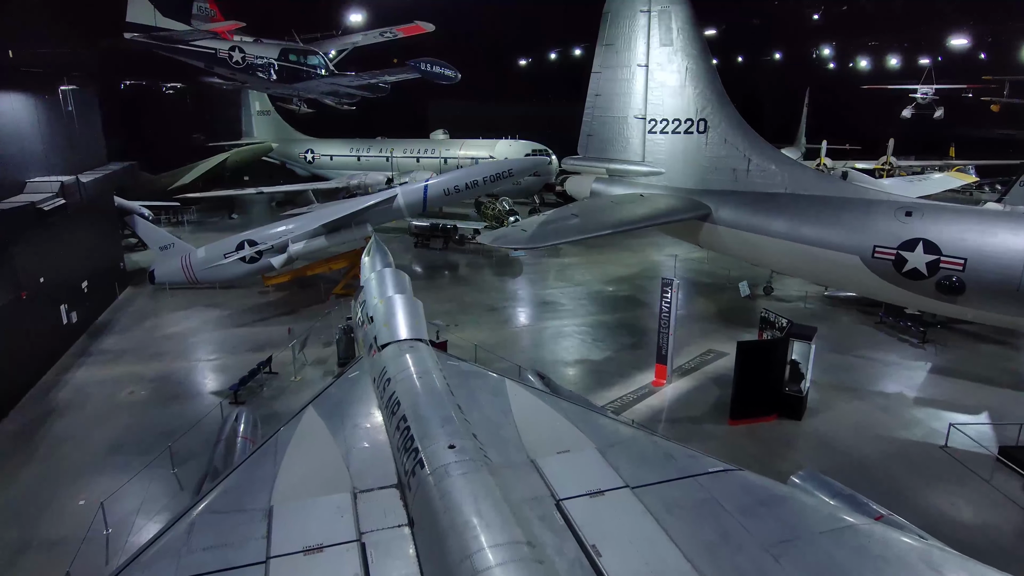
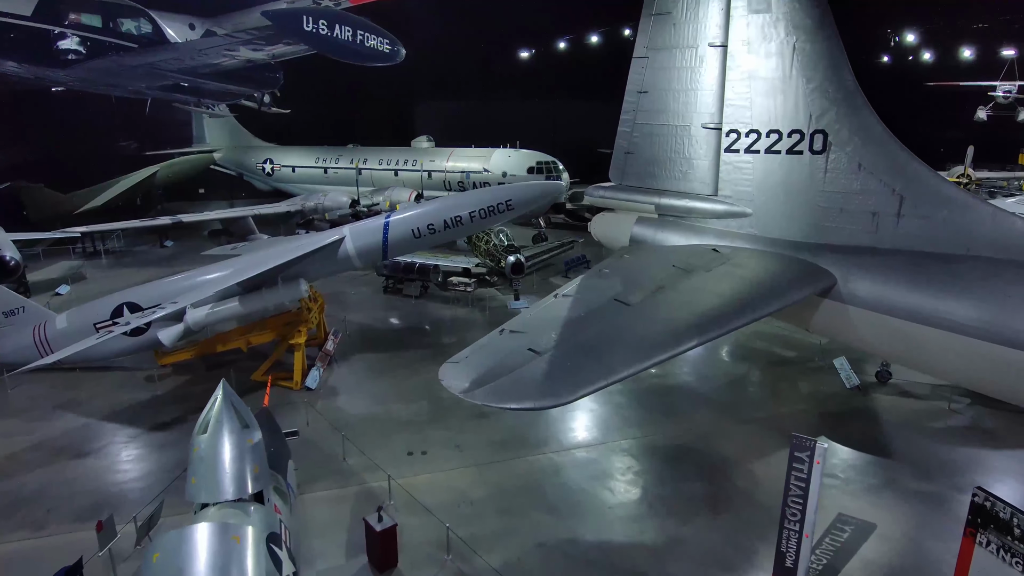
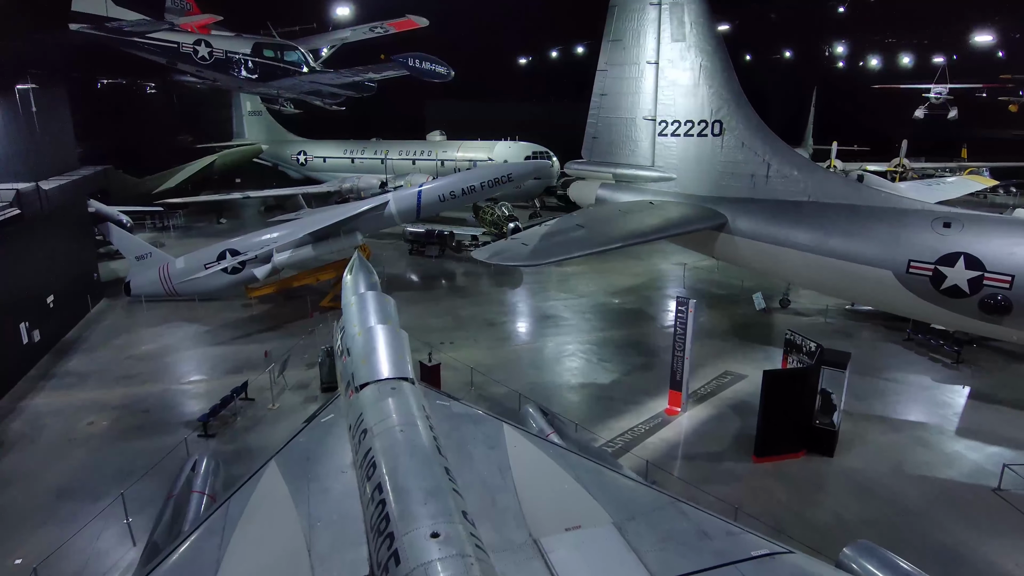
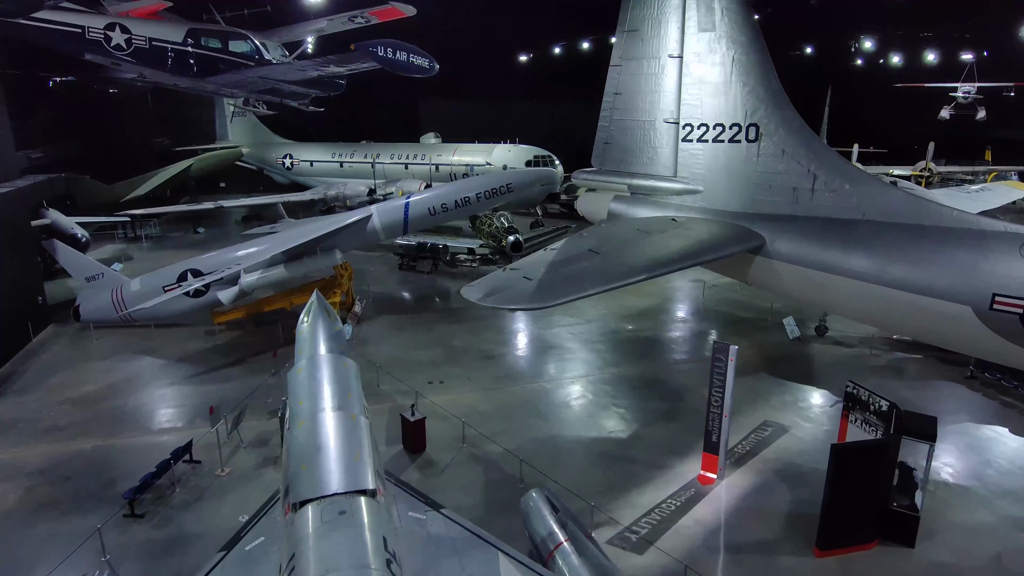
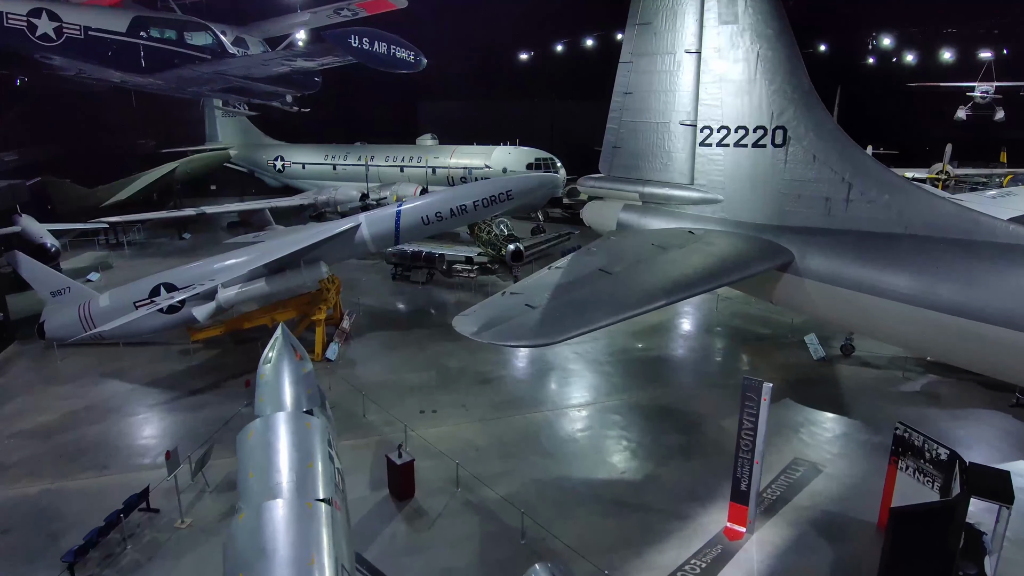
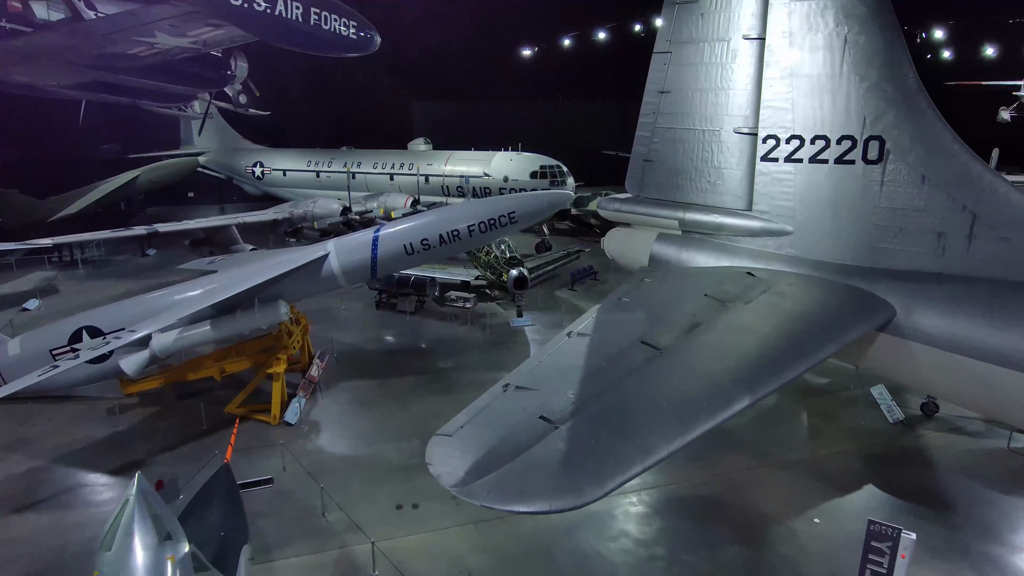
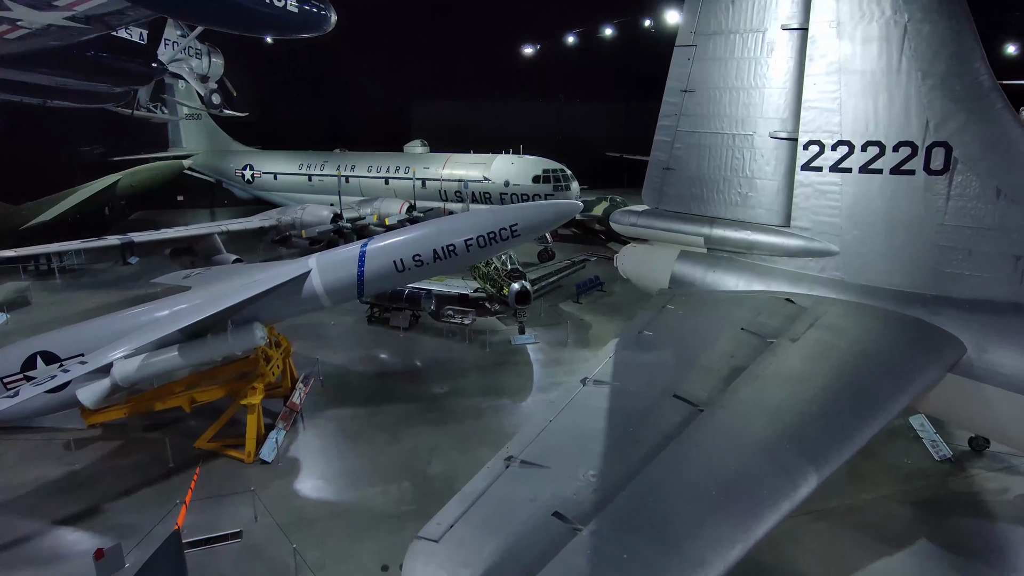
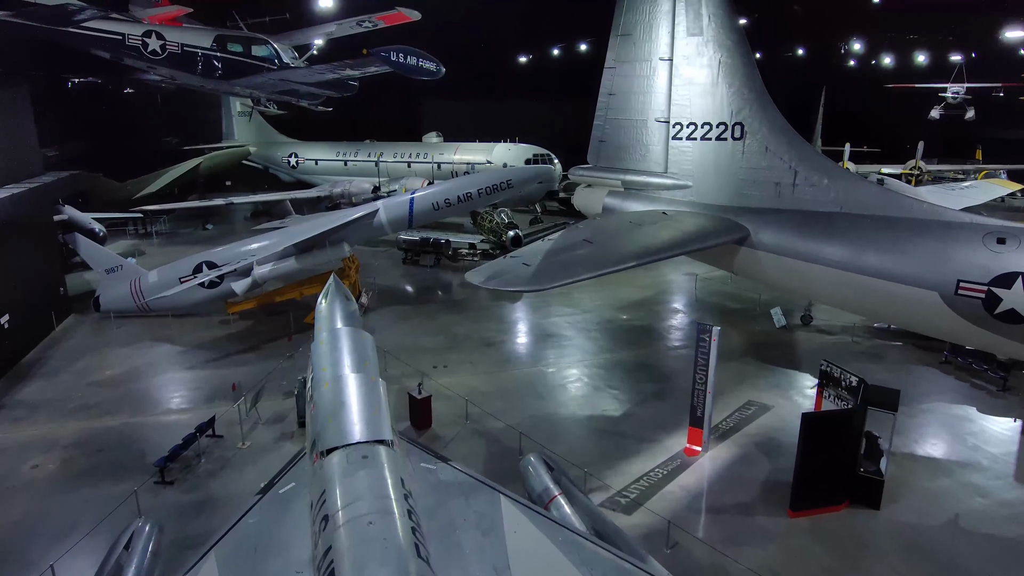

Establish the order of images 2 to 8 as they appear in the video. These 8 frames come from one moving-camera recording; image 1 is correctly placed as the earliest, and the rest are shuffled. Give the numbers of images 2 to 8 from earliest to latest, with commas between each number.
3, 8, 4, 5, 2, 6, 7
